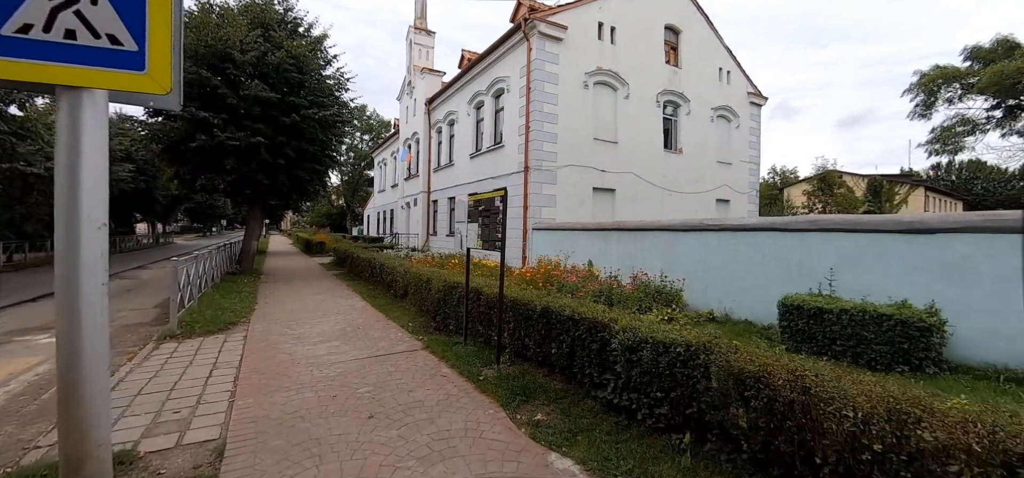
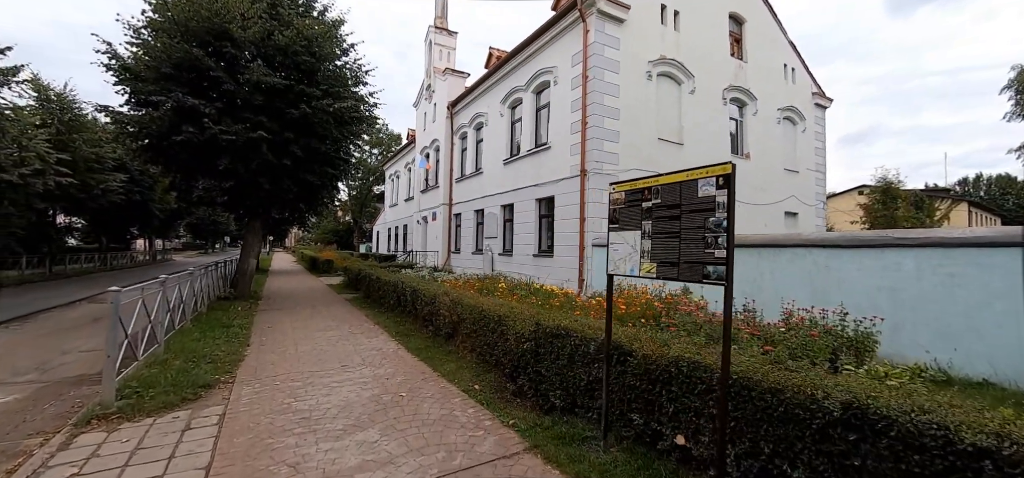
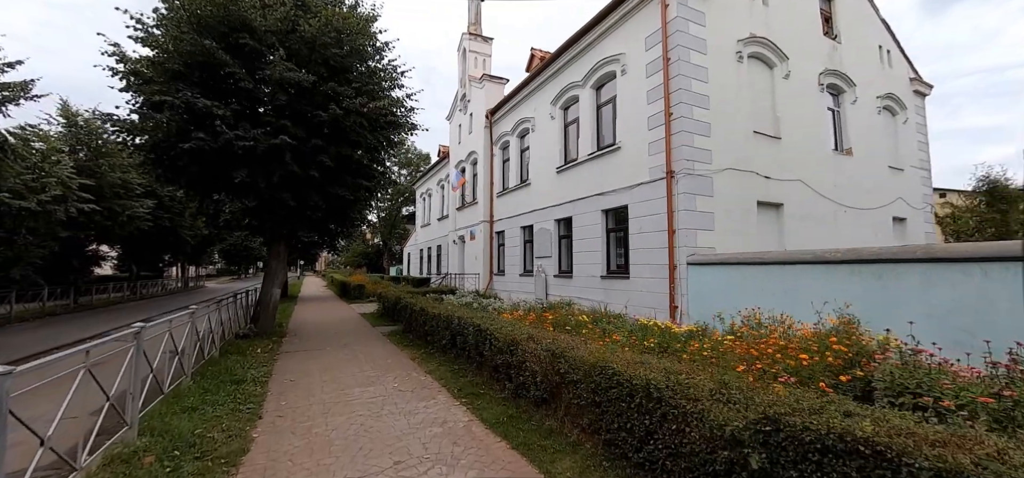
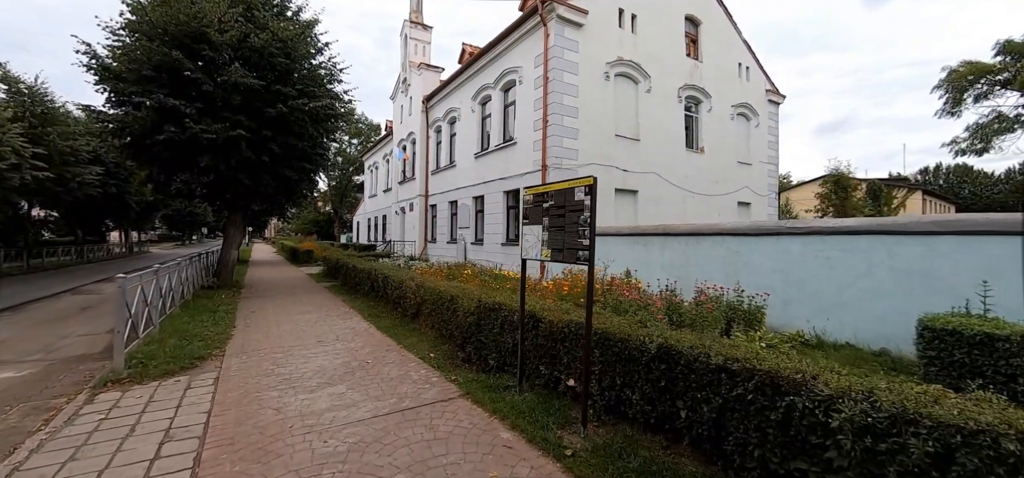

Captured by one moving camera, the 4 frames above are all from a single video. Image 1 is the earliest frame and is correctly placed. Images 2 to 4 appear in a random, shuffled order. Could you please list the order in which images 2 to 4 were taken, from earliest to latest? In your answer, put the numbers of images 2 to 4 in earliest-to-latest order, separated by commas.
4, 2, 3
